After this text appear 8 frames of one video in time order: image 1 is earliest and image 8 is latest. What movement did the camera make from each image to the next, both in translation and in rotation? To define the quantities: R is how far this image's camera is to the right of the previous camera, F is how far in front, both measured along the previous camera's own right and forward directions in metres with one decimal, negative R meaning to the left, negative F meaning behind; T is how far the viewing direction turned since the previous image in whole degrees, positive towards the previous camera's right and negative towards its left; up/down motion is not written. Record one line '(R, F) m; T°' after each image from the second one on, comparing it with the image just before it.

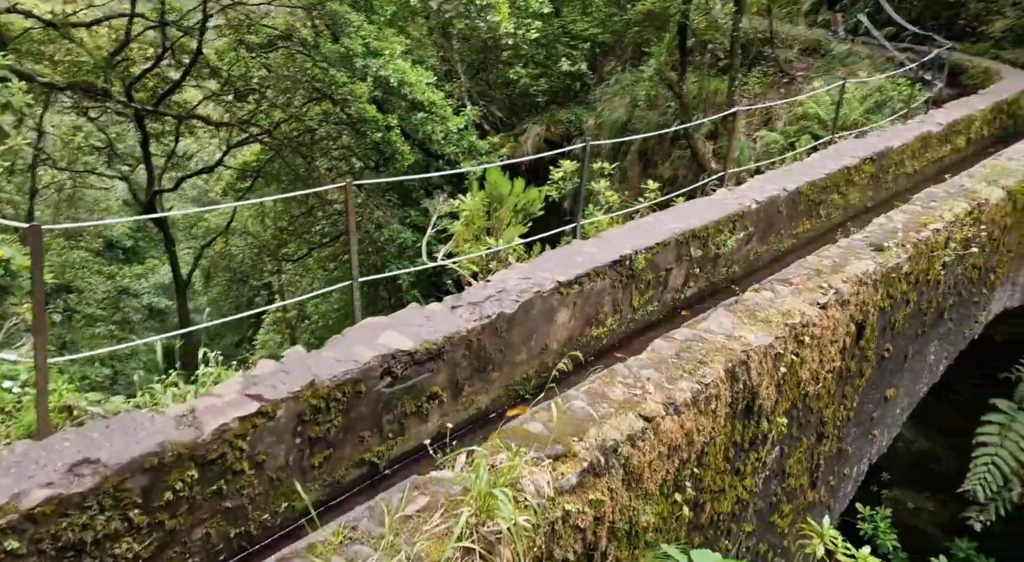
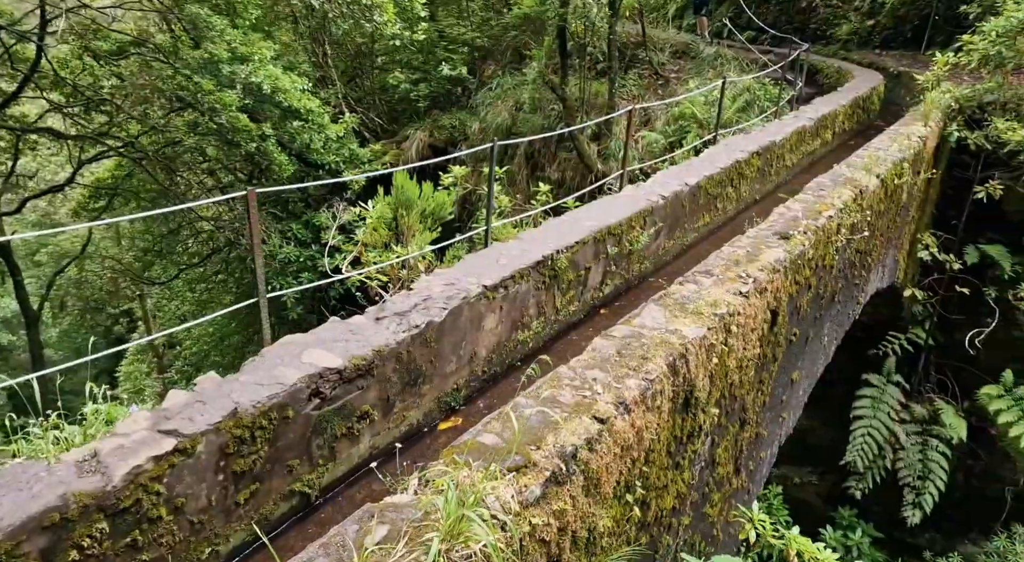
(-0.2, +0.1) m; +9°
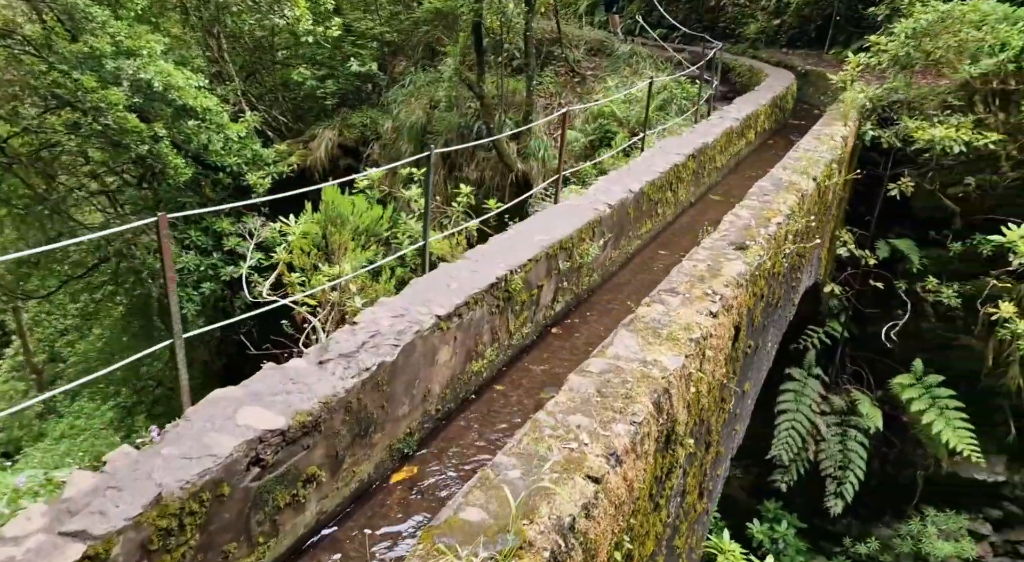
(-0.1, +0.3) m; +7°
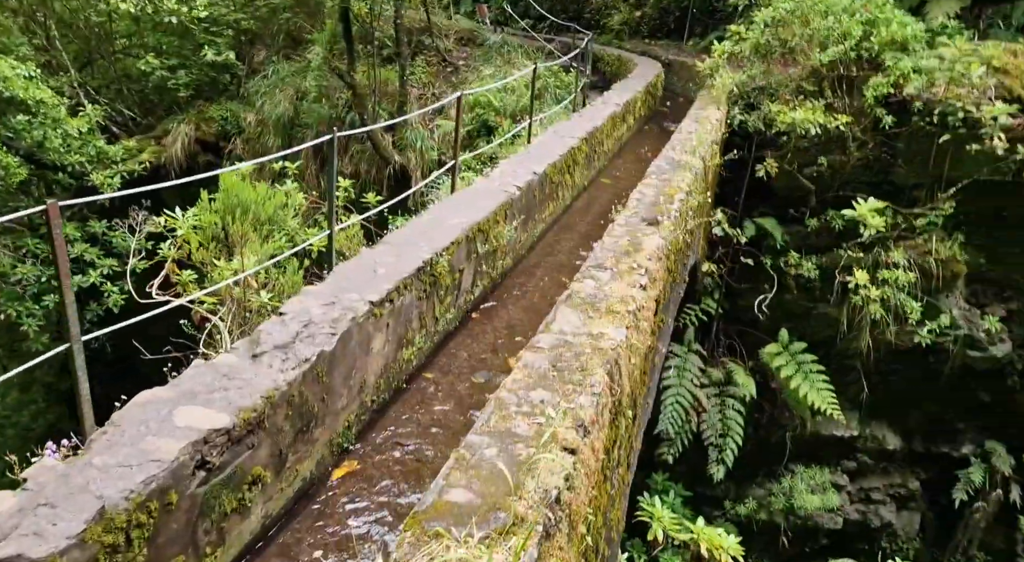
(-0.2, +0.1) m; +10°
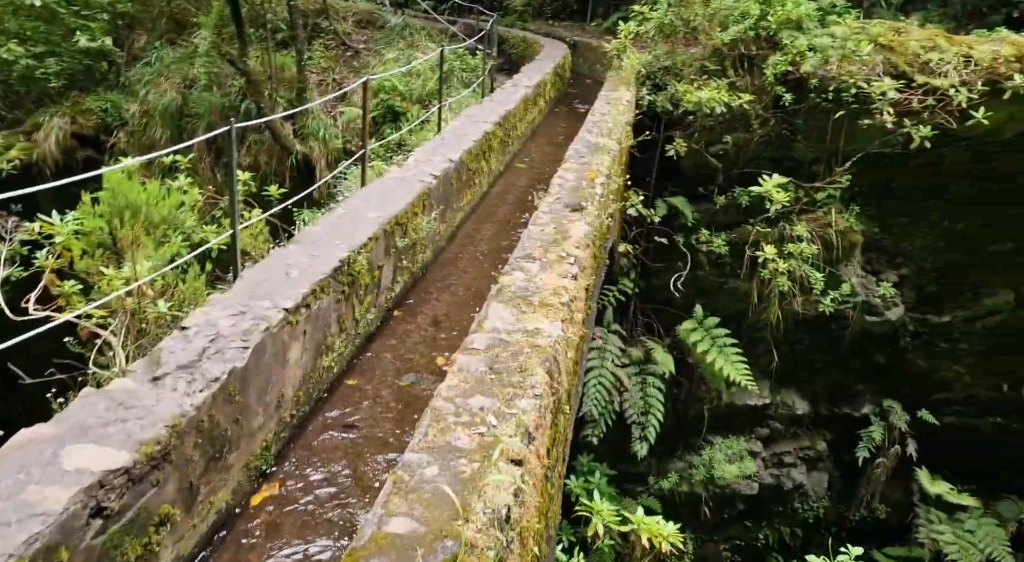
(0.0, +0.1) m; +6°
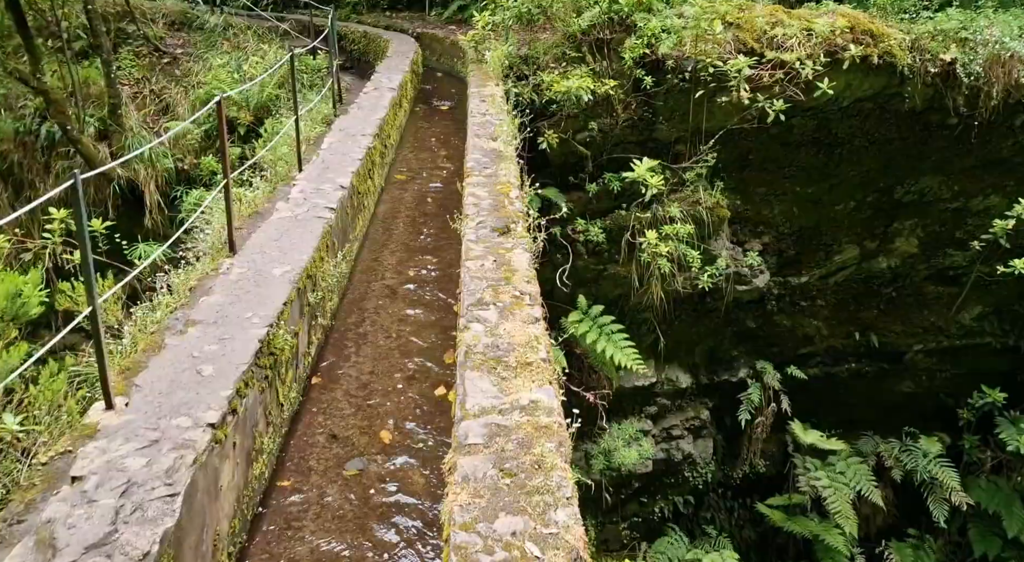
(-0.3, +0.4) m; +11°
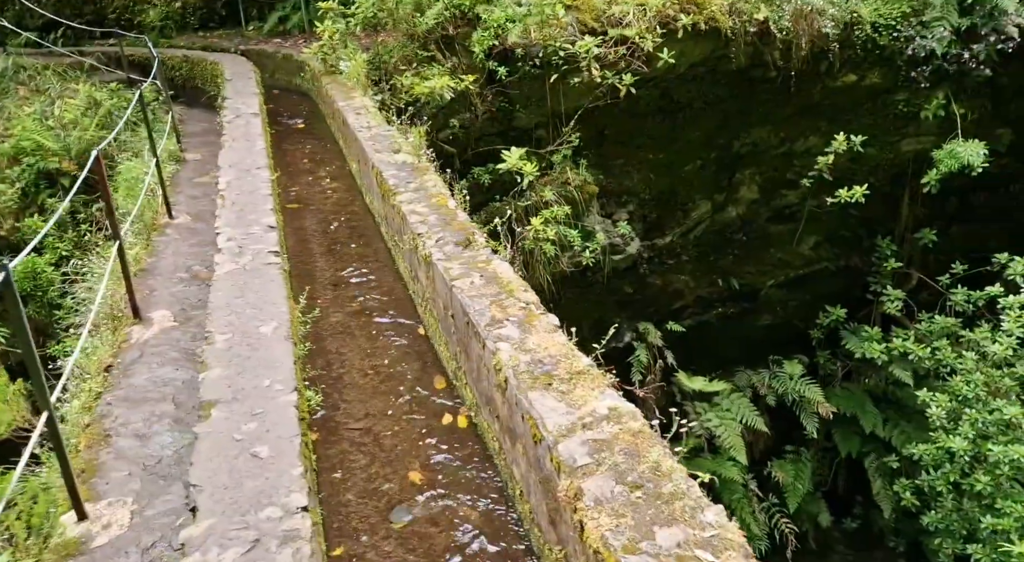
(-0.4, +0.1) m; +12°
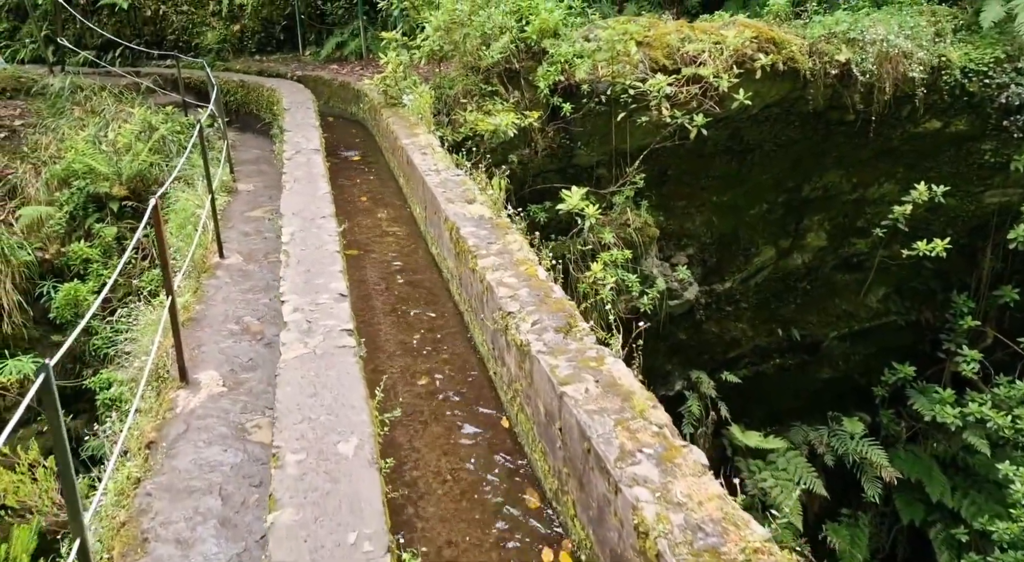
(-0.2, +0.4) m; -2°
